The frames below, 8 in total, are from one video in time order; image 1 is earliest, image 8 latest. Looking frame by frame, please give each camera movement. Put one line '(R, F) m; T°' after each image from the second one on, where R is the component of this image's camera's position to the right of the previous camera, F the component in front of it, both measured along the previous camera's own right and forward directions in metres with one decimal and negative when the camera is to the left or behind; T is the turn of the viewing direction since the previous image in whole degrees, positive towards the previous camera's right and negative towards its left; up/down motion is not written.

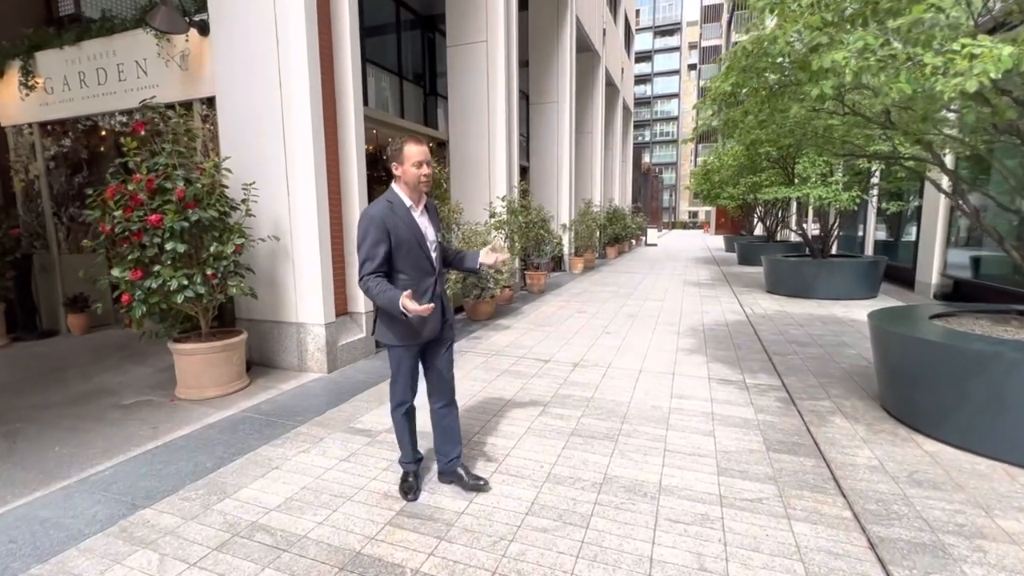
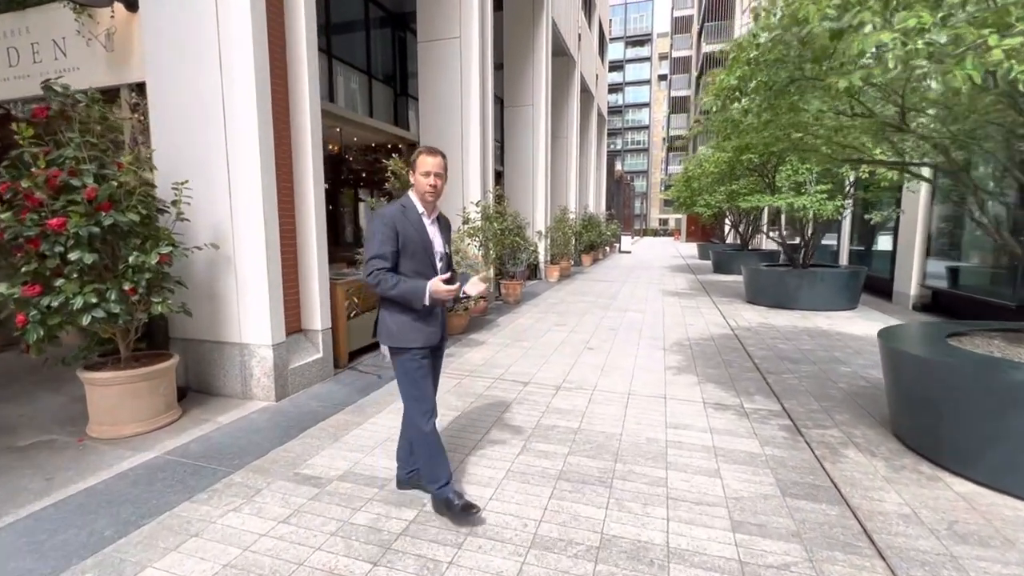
(0.0, +0.5) m; +3°
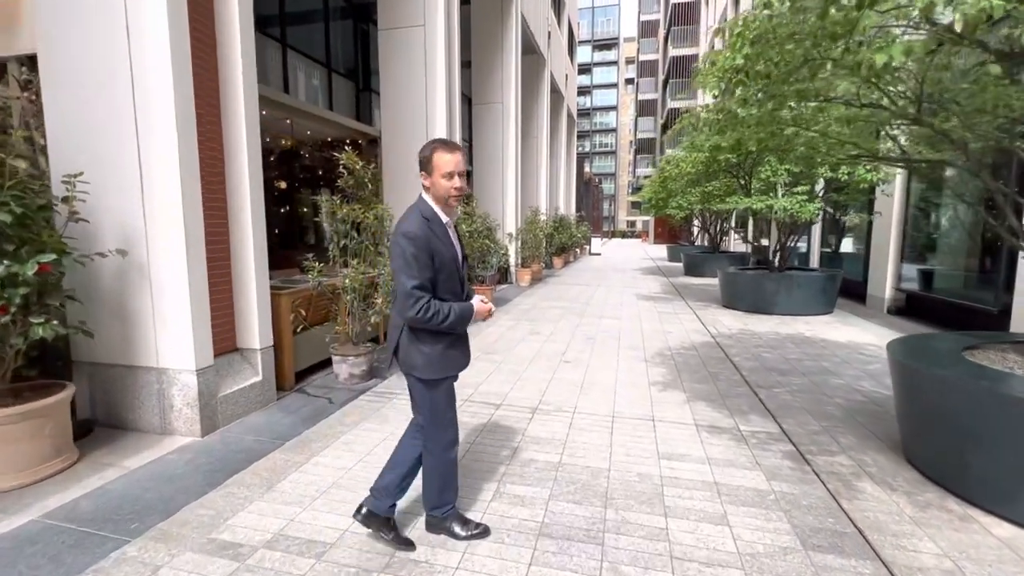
(0.0, +0.5) m; +4°
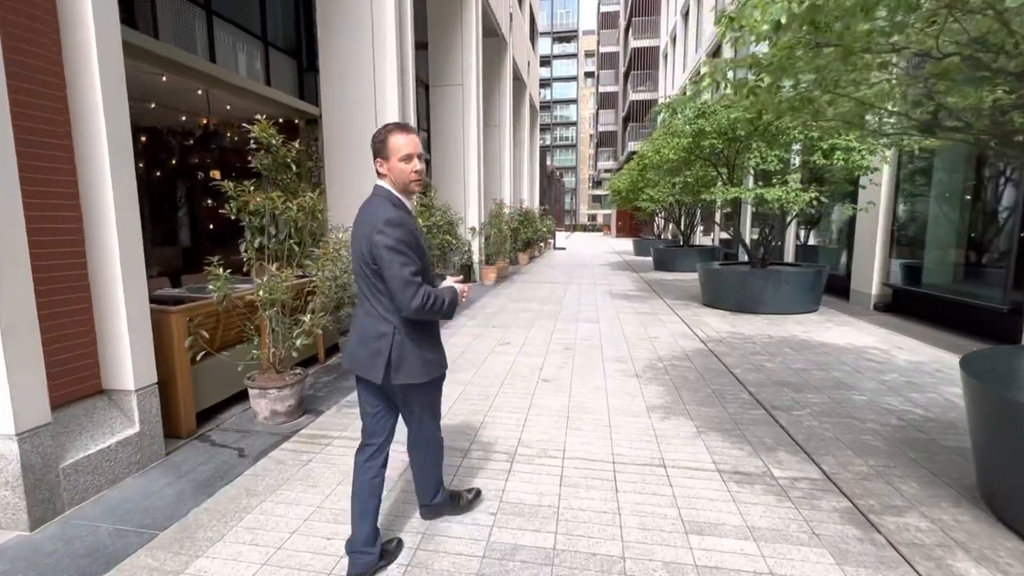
(0.0, +0.9) m; +4°
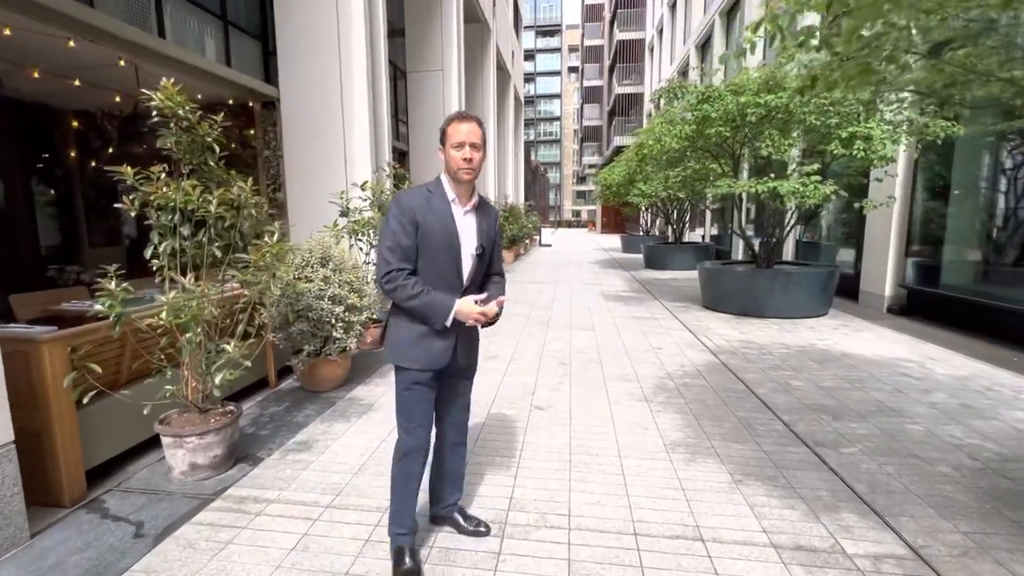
(0.0, +0.8) m; +2°
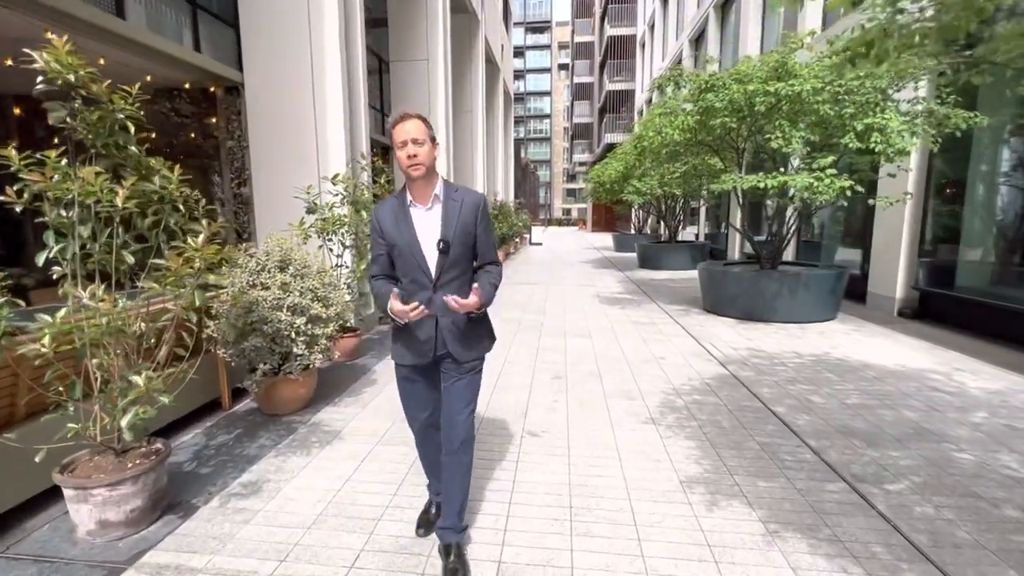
(0.0, +0.5) m; +1°
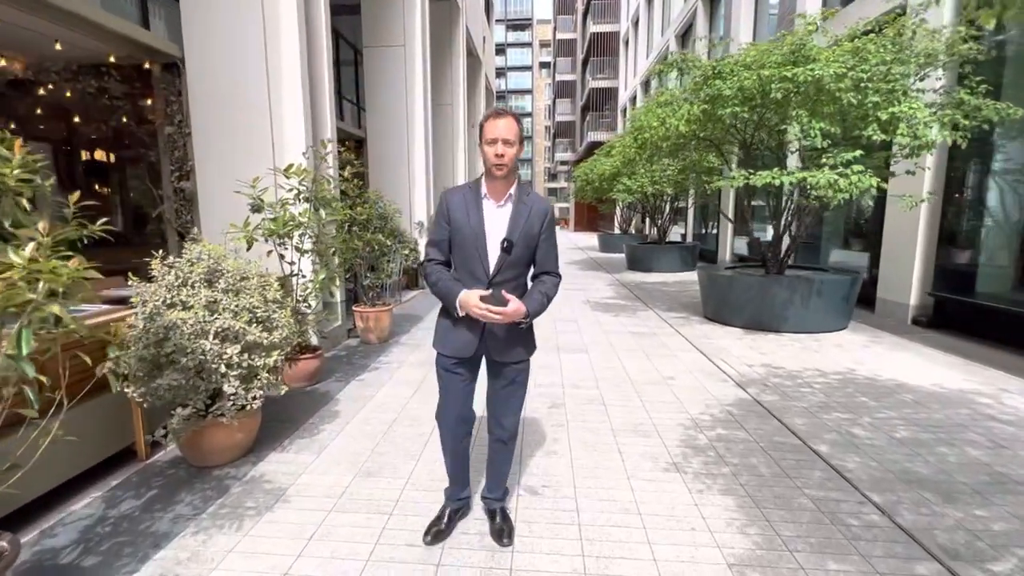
(-0.1, +0.7) m; +2°
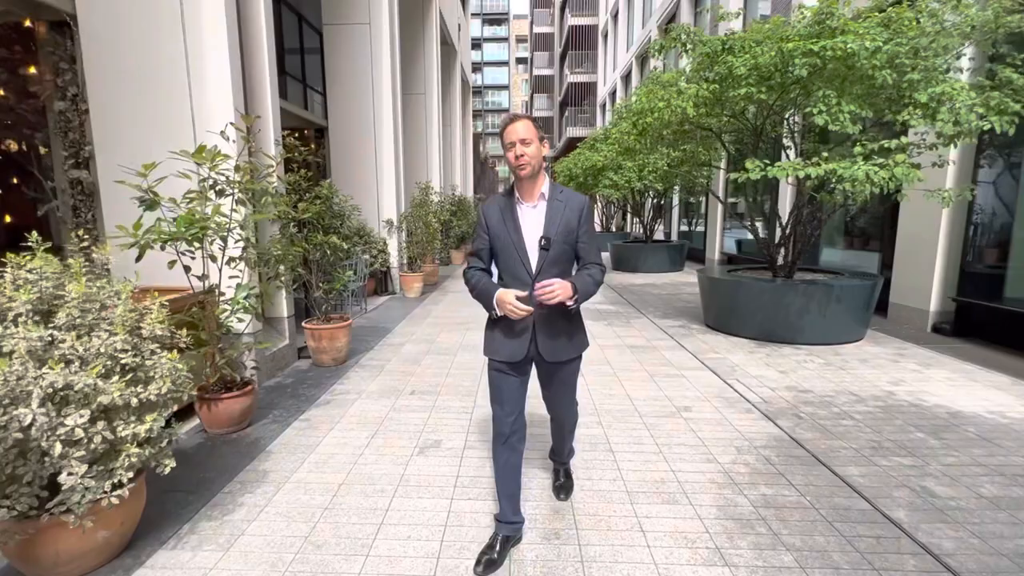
(0.0, +0.8) m; +3°
